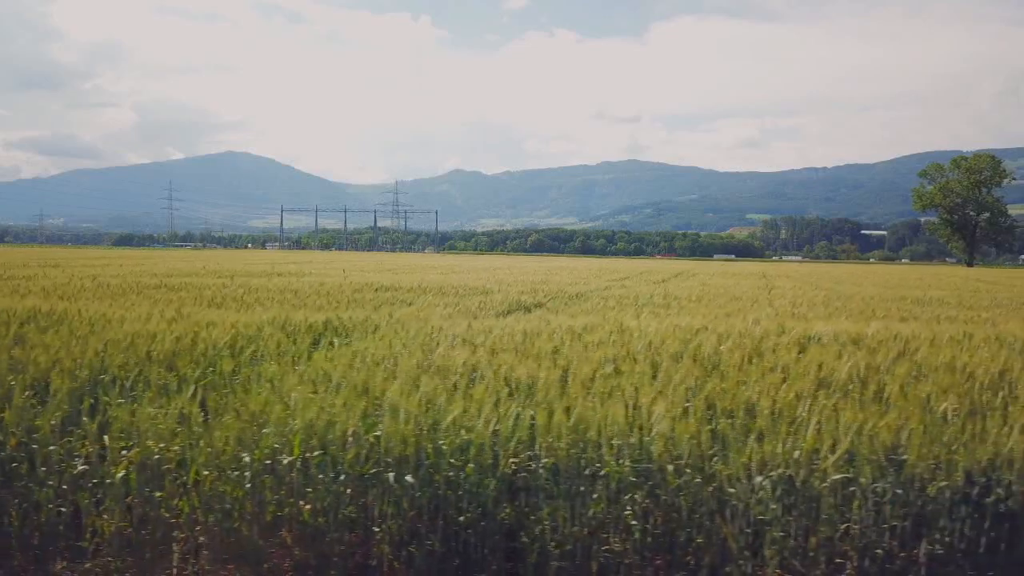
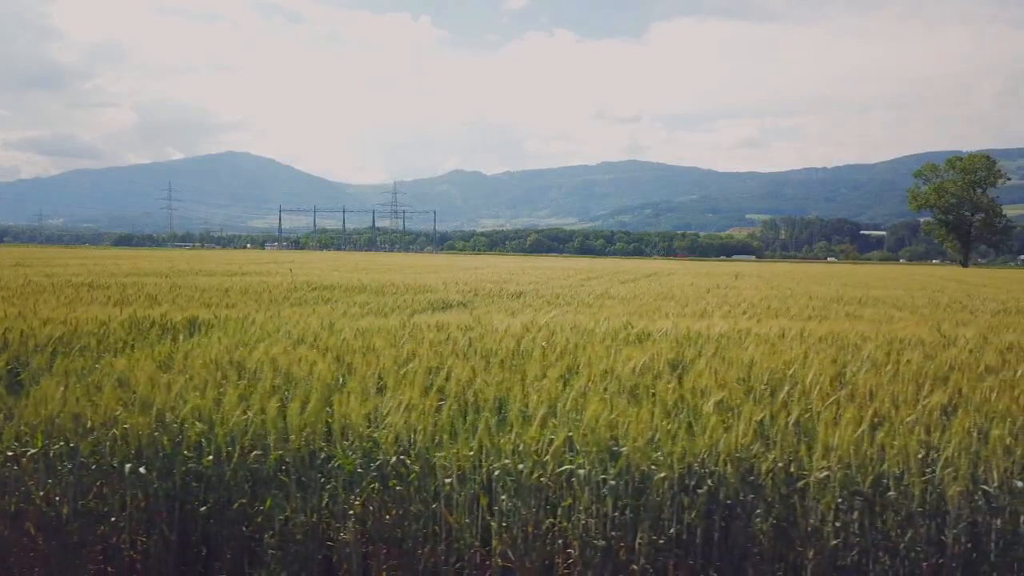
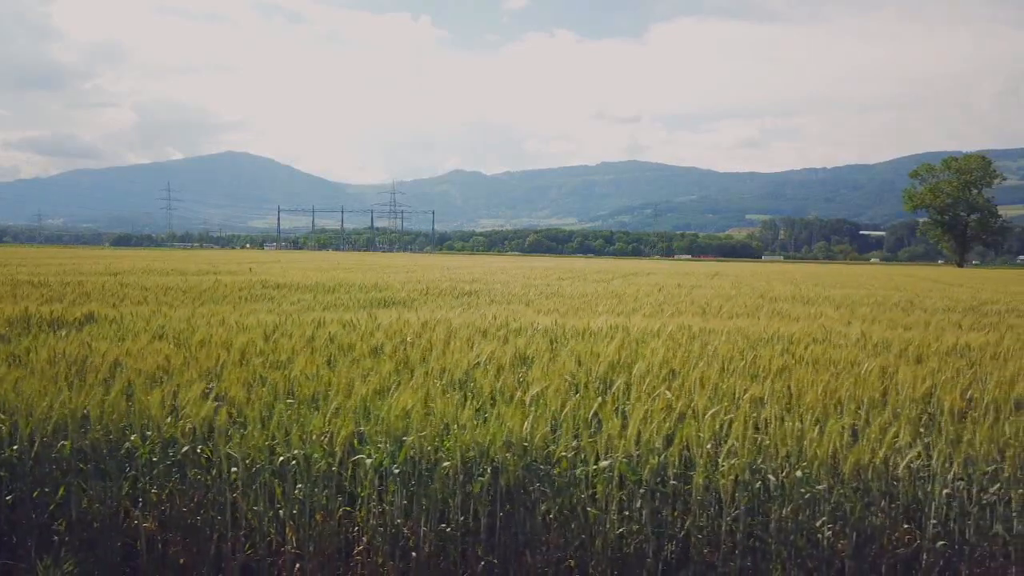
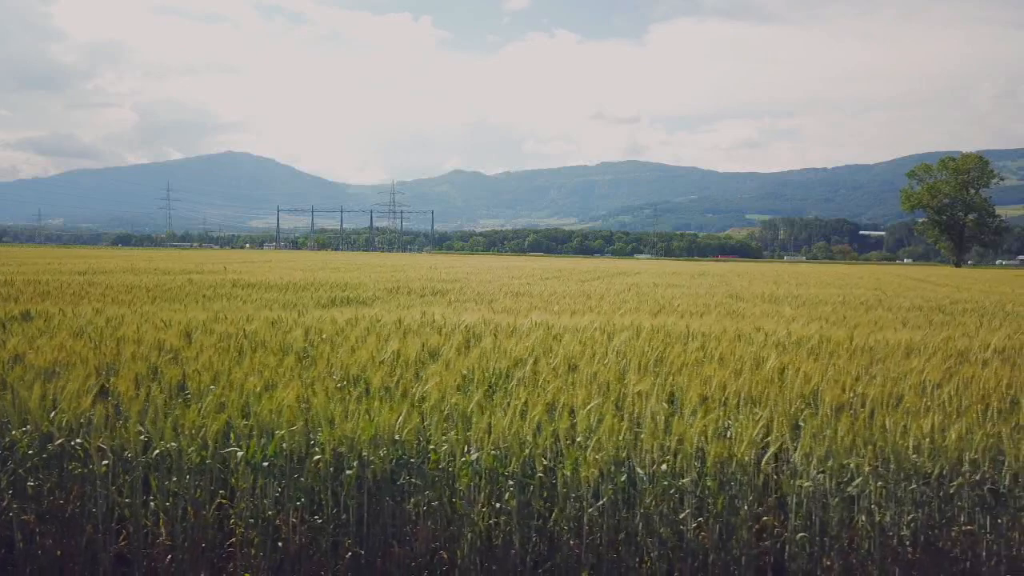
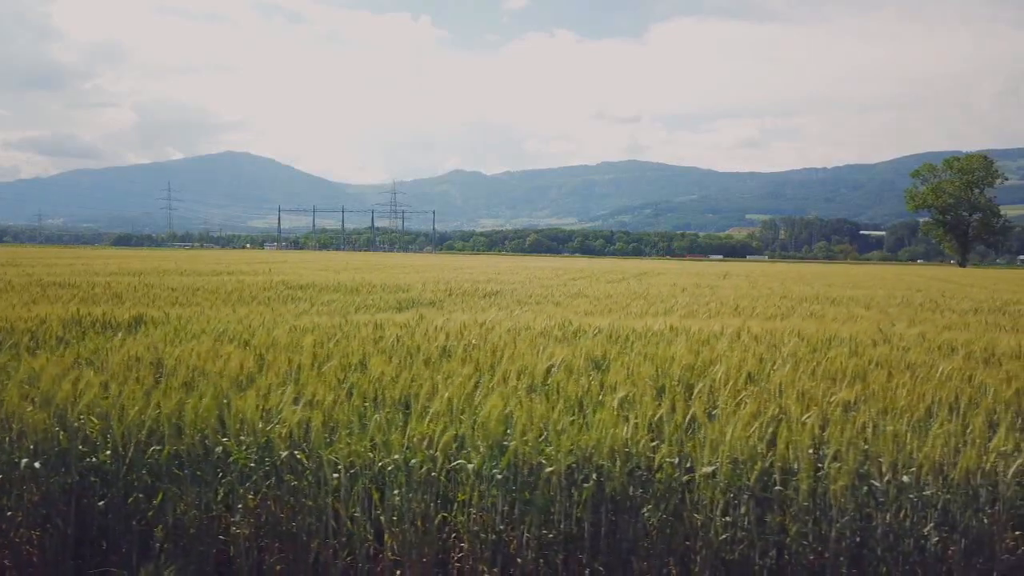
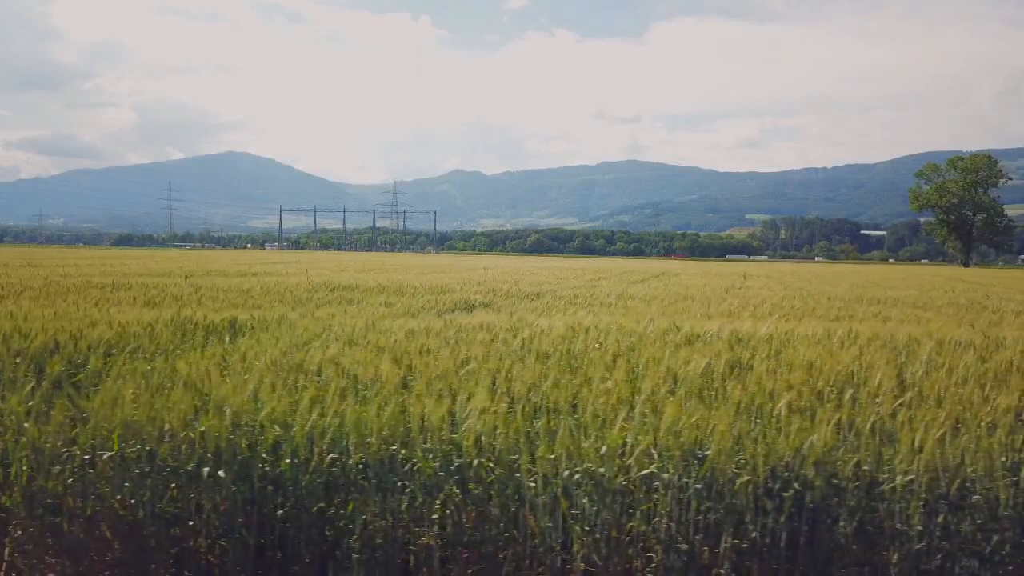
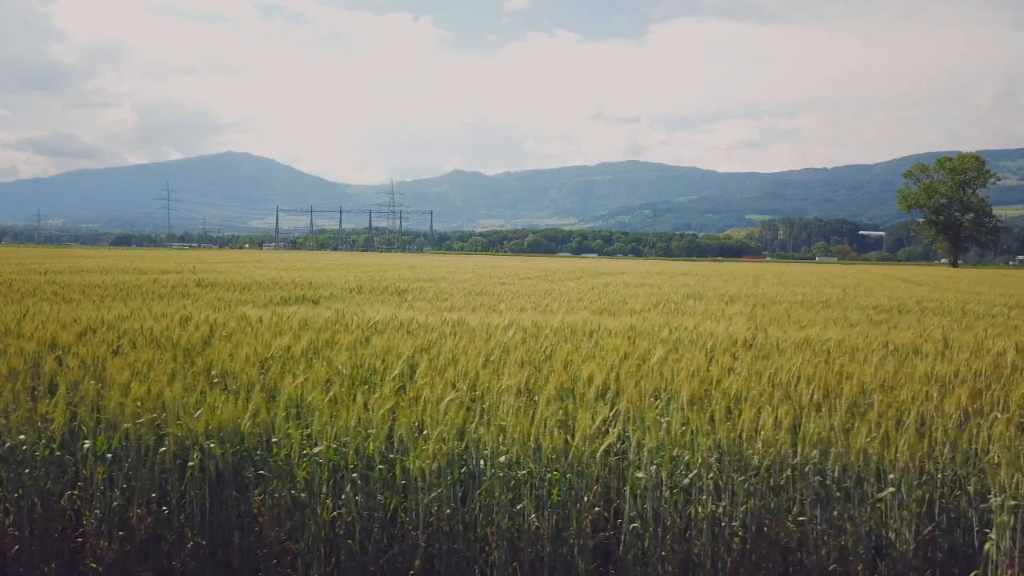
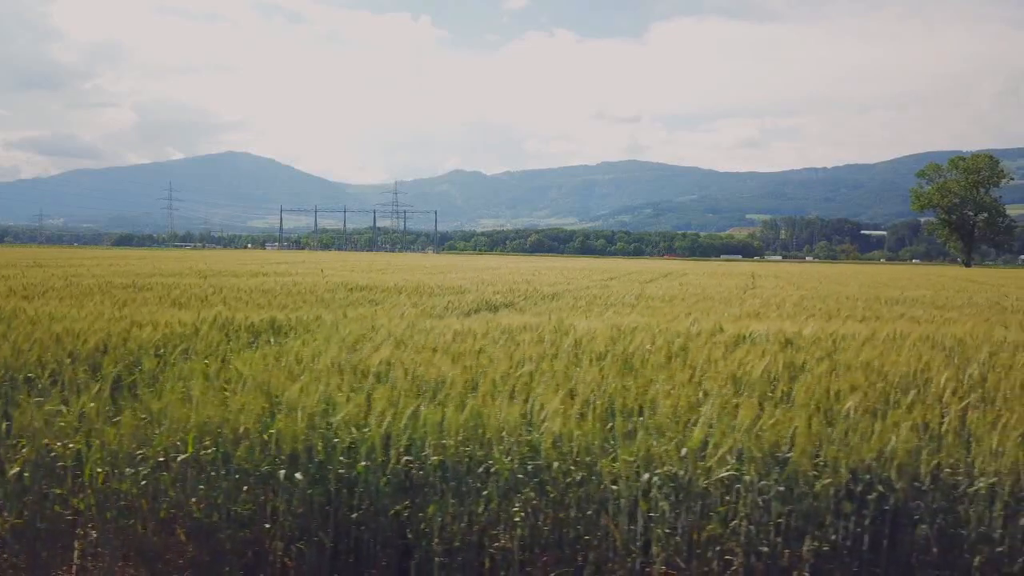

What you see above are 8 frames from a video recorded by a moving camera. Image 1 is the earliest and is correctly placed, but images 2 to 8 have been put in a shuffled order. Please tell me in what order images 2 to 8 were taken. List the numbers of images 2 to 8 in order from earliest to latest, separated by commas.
8, 6, 2, 5, 3, 4, 7
